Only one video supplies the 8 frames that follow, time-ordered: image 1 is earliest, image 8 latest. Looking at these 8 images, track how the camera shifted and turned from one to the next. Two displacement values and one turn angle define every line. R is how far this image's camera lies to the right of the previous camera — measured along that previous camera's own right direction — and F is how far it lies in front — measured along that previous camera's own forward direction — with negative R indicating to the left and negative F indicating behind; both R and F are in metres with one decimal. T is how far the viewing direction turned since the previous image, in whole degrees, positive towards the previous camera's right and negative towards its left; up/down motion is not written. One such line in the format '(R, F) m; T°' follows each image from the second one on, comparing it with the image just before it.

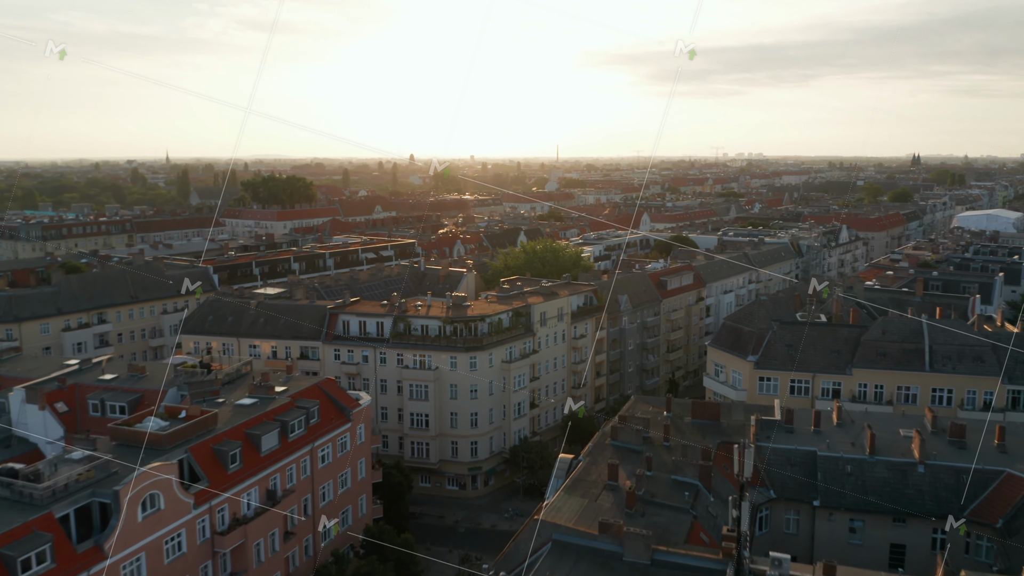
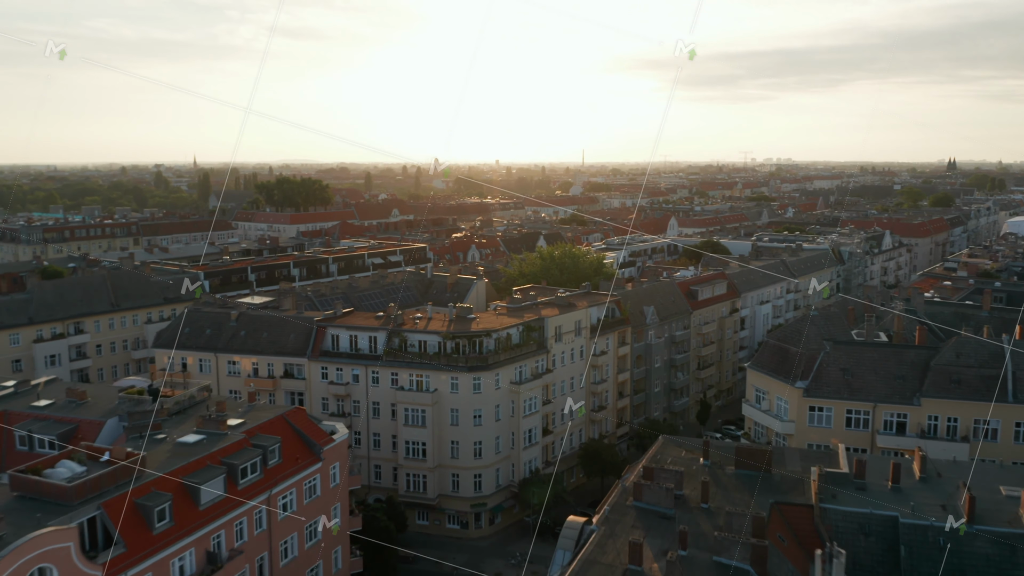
(+0.5, +3.6) m; -2°
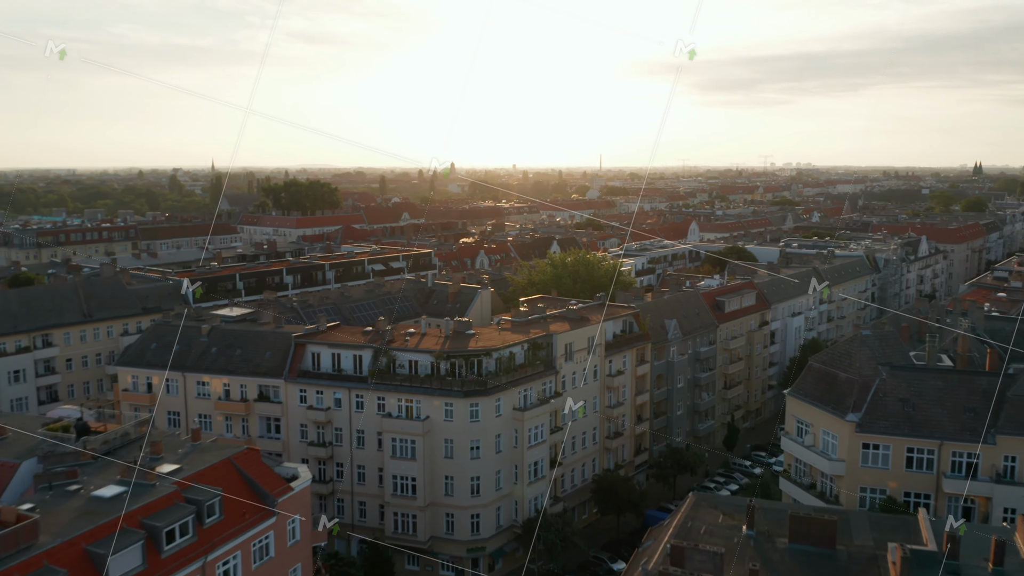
(+0.4, +3.2) m; -1°
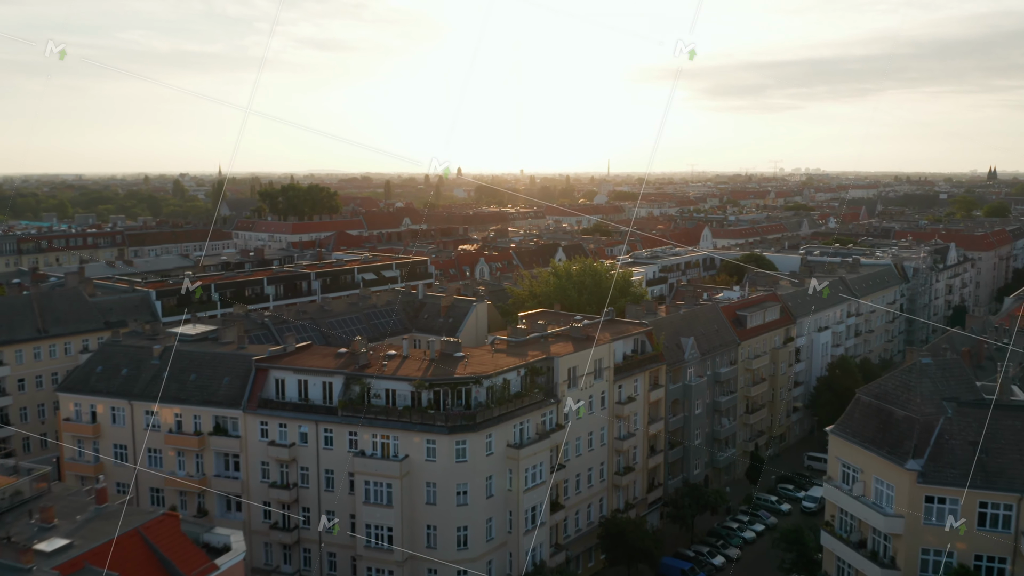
(+0.3, +3.2) m; -1°
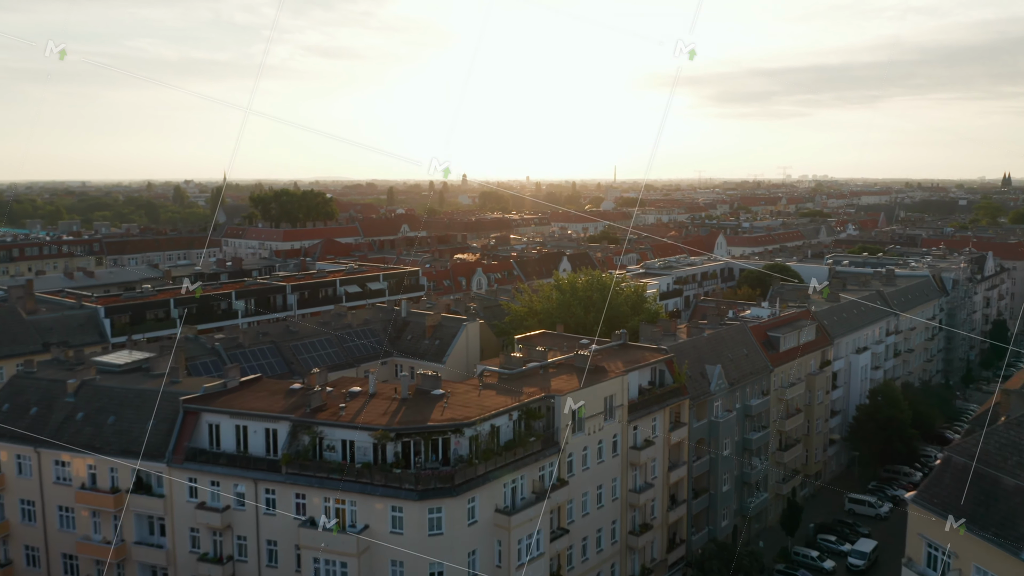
(+0.3, +4.0) m; 0°
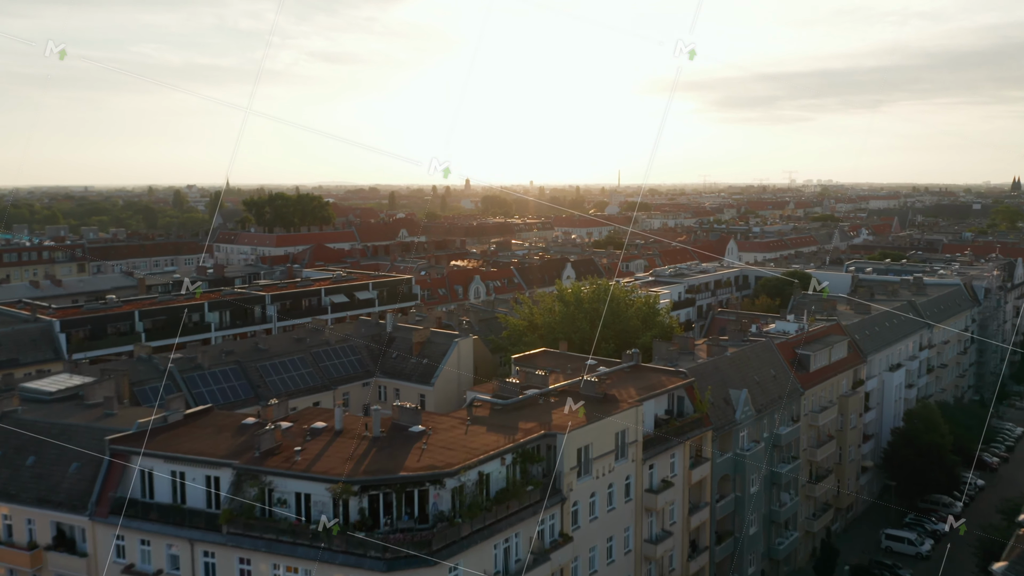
(+0.2, +2.8) m; 0°
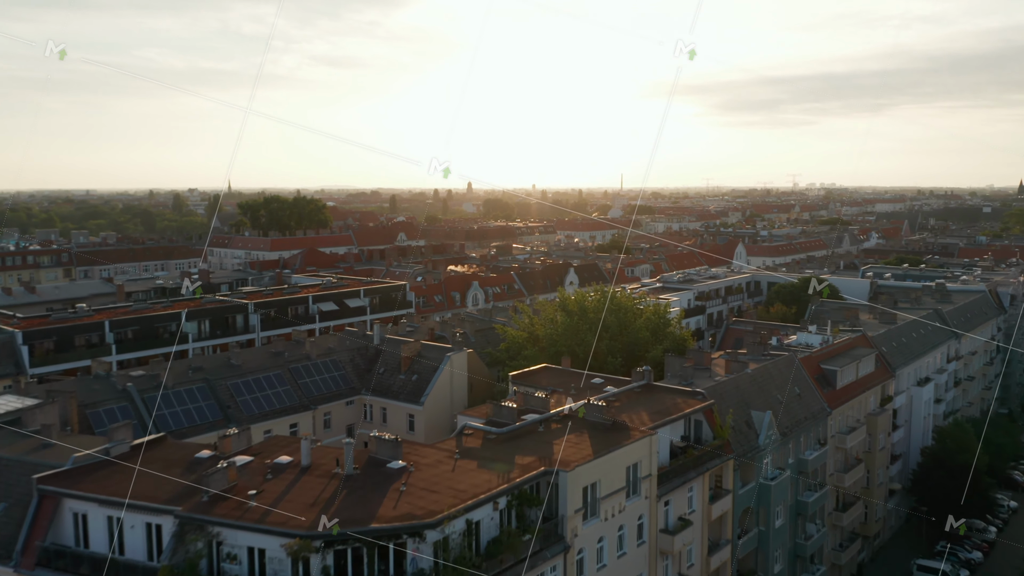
(+0.1, +2.0) m; 0°
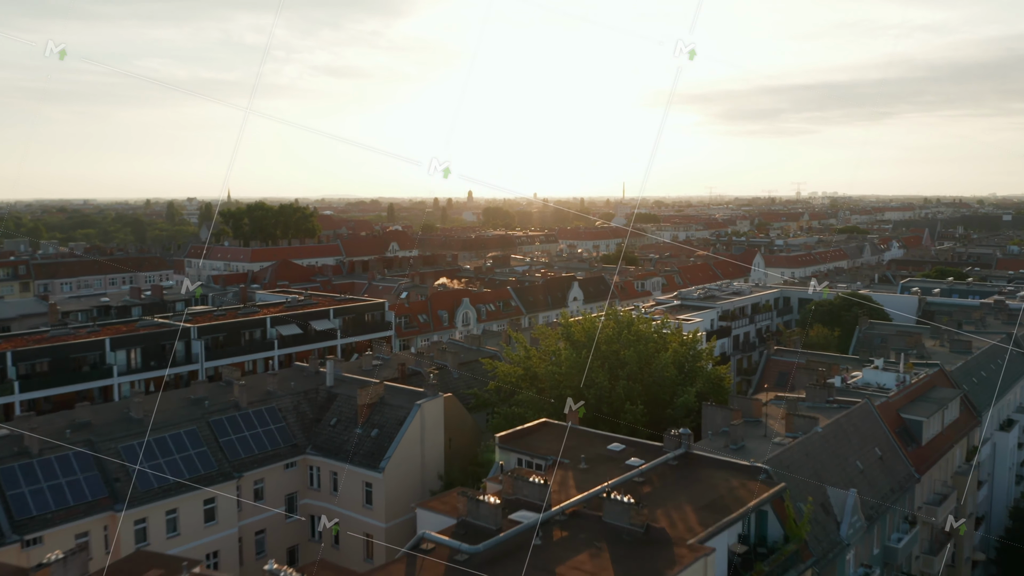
(+0.2, +4.7) m; 0°
